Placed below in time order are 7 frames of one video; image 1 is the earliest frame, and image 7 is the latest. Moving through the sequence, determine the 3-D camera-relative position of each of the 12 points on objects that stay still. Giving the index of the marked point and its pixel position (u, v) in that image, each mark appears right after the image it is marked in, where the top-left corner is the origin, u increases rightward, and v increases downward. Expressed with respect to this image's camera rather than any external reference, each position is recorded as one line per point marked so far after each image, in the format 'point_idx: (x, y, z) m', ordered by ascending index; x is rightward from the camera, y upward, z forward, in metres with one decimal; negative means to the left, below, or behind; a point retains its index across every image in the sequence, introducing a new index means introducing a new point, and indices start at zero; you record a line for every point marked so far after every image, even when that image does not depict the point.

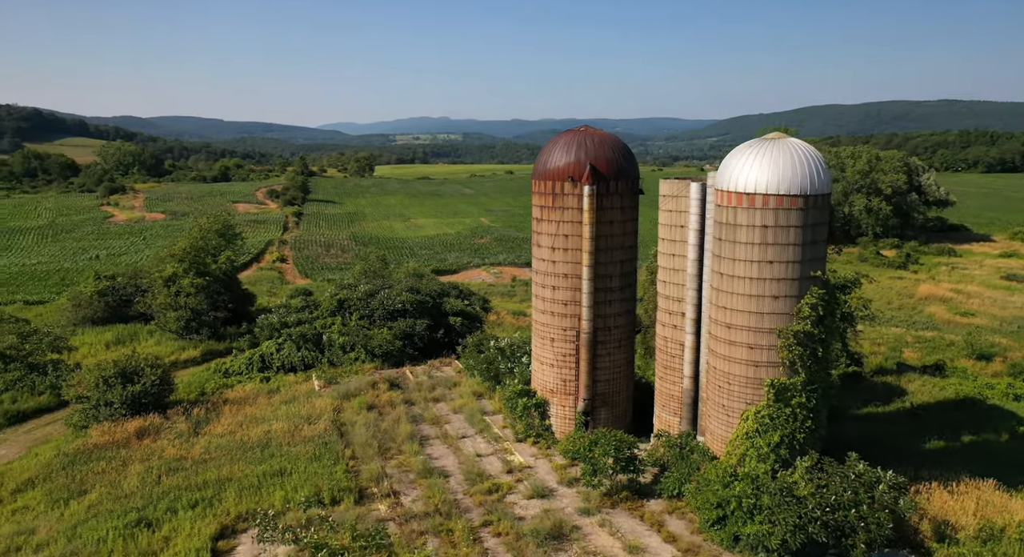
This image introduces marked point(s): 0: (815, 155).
0: (+5.6, +2.3, +14.2) m
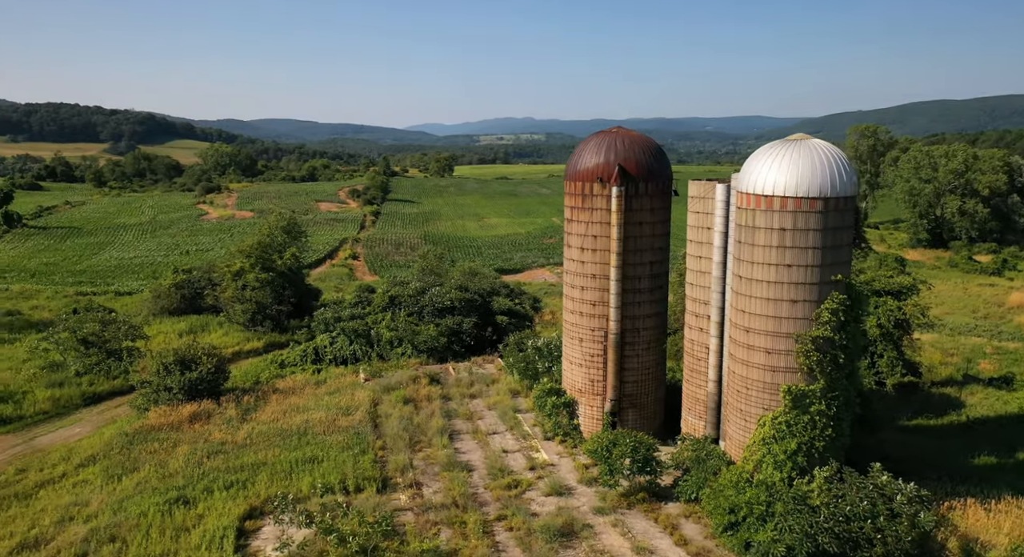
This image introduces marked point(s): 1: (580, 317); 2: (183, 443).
0: (+5.9, +2.2, +13.9) m
1: (+1.6, -0.9, +18.0) m
2: (-7.5, -3.7, +17.4) m
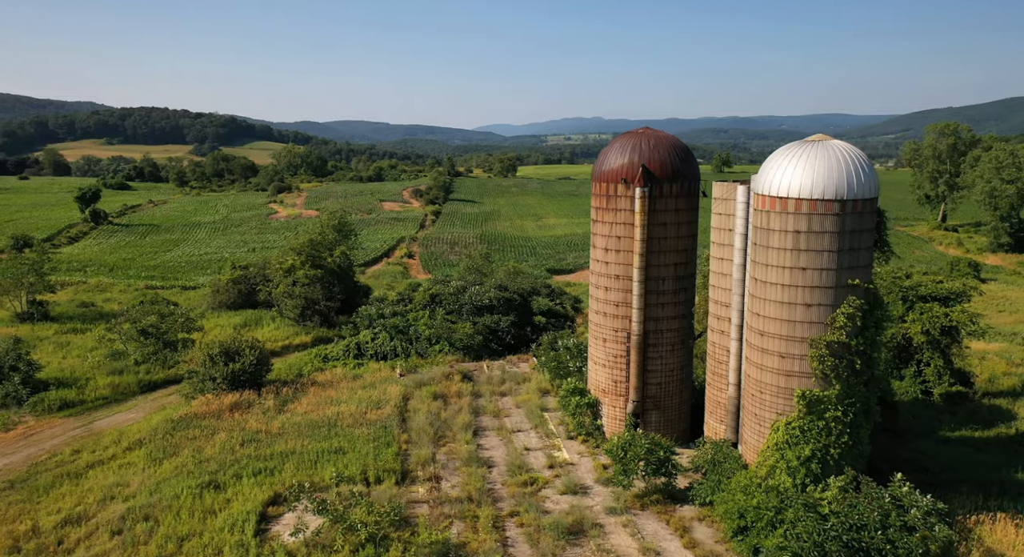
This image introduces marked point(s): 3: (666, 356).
0: (+6.1, +2.1, +13.5) m
1: (+2.2, -0.9, +18.0) m
2: (-6.9, -3.6, +18.3) m
3: (+3.5, -1.8, +17.7) m
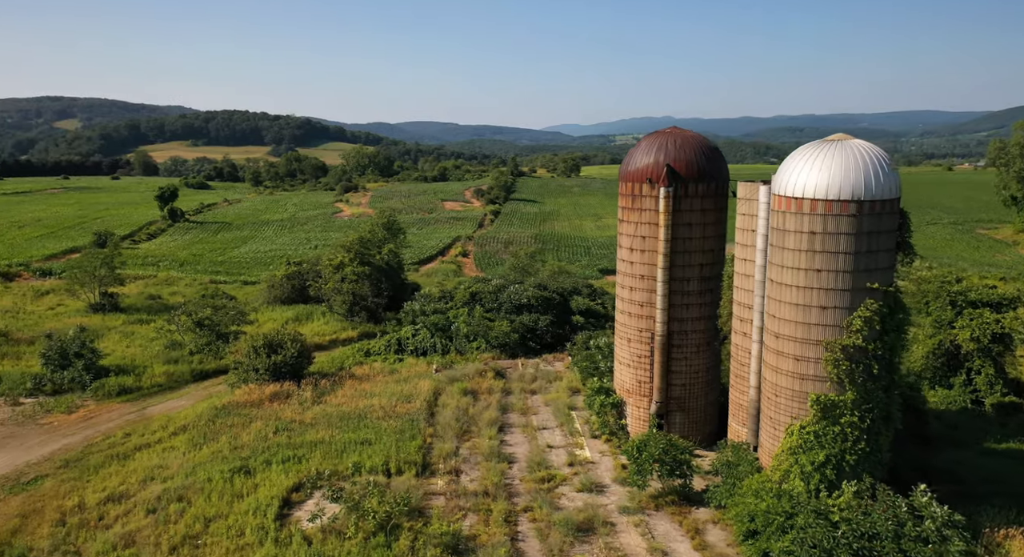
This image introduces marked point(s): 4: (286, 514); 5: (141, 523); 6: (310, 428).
0: (+6.3, +2.1, +13.2) m
1: (+2.7, -0.9, +18.0) m
2: (-6.3, -3.5, +19.1) m
3: (+4.1, -1.8, +17.5) m
4: (-4.4, -4.6, +15.0) m
5: (-7.1, -4.7, +14.7) m
6: (-4.9, -3.6, +18.5) m
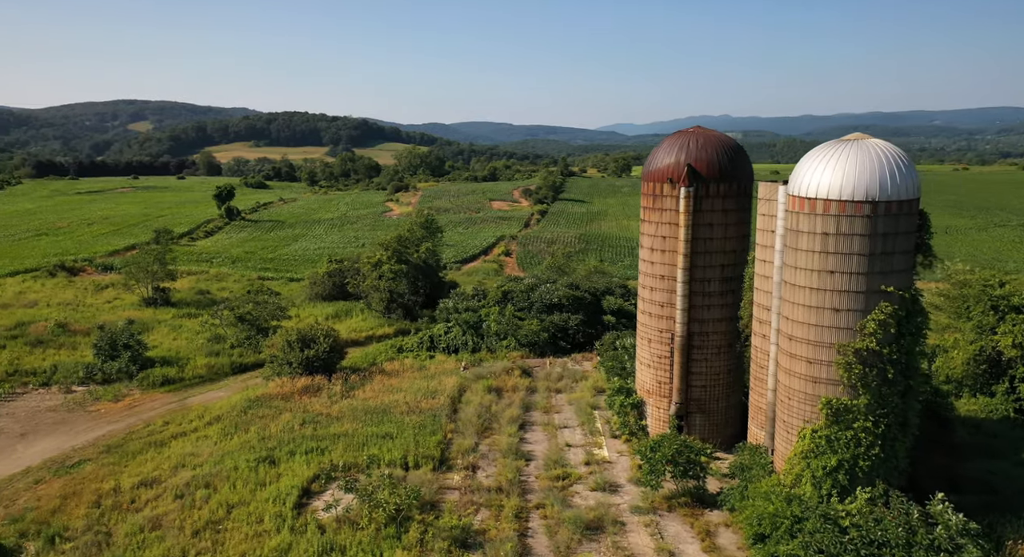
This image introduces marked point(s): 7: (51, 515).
0: (+6.4, +2.1, +12.8) m
1: (+3.2, -0.9, +17.9) m
2: (-5.8, -3.4, +19.7) m
3: (+4.5, -1.8, +17.4) m
4: (-4.2, -4.6, +15.5) m
5: (-6.9, -4.6, +15.4) m
6: (-4.4, -3.5, +19.0) m
7: (-9.4, -4.8, +15.6) m
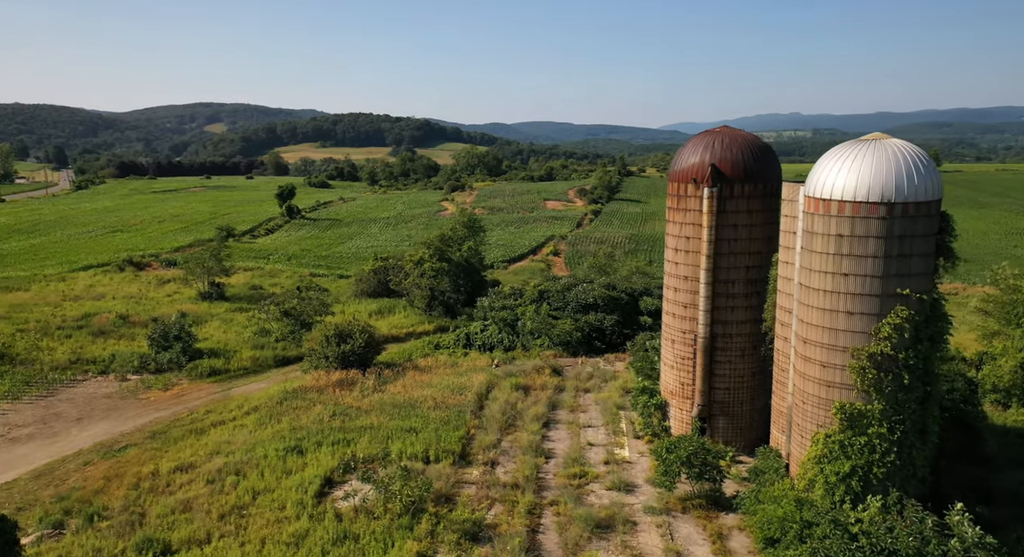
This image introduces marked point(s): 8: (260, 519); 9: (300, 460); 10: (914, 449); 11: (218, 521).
0: (+6.5, +2.0, +12.5) m
1: (+3.7, -0.9, +17.8) m
2: (-5.1, -3.3, +20.4) m
3: (+5.0, -1.8, +17.1) m
4: (-3.9, -4.5, +16.0) m
5: (-6.6, -4.5, +16.2) m
6: (-3.7, -3.4, +19.5) m
7: (-9.0, -4.7, +16.6) m
8: (-4.9, -4.7, +15.0) m
9: (-4.8, -4.1, +17.2) m
10: (+6.7, -2.9, +12.8) m
11: (-5.8, -4.8, +15.1) m
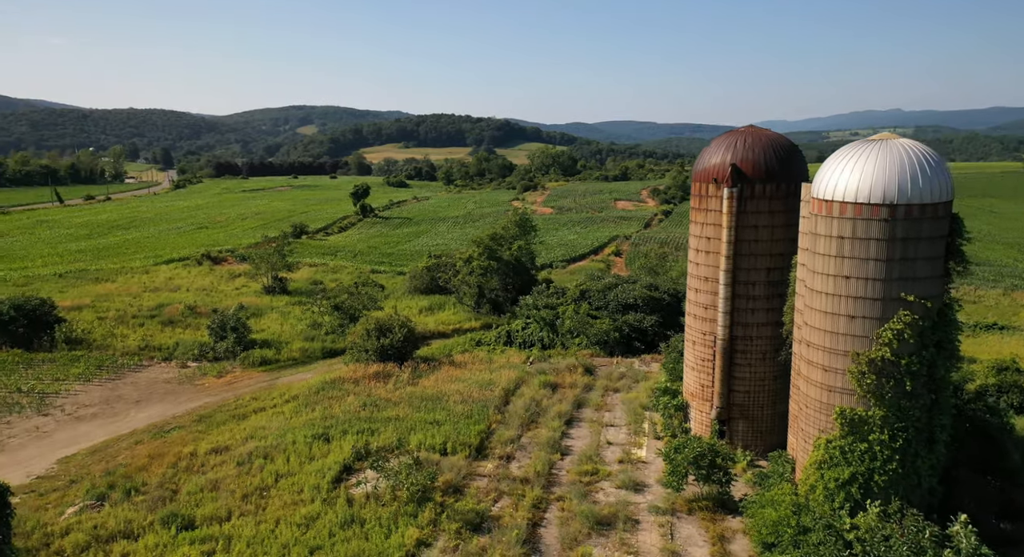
0: (+6.4, +2.0, +12.0) m
1: (+4.2, -0.9, +17.6) m
2: (-4.3, -3.2, +21.1) m
3: (+5.3, -1.9, +16.8) m
4: (-3.6, -4.4, +16.7) m
5: (-6.3, -4.3, +17.1) m
6: (-3.1, -3.3, +20.1) m
7: (-8.7, -4.5, +17.8) m
8: (-4.8, -4.6, +15.8) m
9: (-4.4, -3.9, +18.0) m
10: (+6.5, -2.9, +12.3) m
11: (-5.7, -4.6, +16.0) m
